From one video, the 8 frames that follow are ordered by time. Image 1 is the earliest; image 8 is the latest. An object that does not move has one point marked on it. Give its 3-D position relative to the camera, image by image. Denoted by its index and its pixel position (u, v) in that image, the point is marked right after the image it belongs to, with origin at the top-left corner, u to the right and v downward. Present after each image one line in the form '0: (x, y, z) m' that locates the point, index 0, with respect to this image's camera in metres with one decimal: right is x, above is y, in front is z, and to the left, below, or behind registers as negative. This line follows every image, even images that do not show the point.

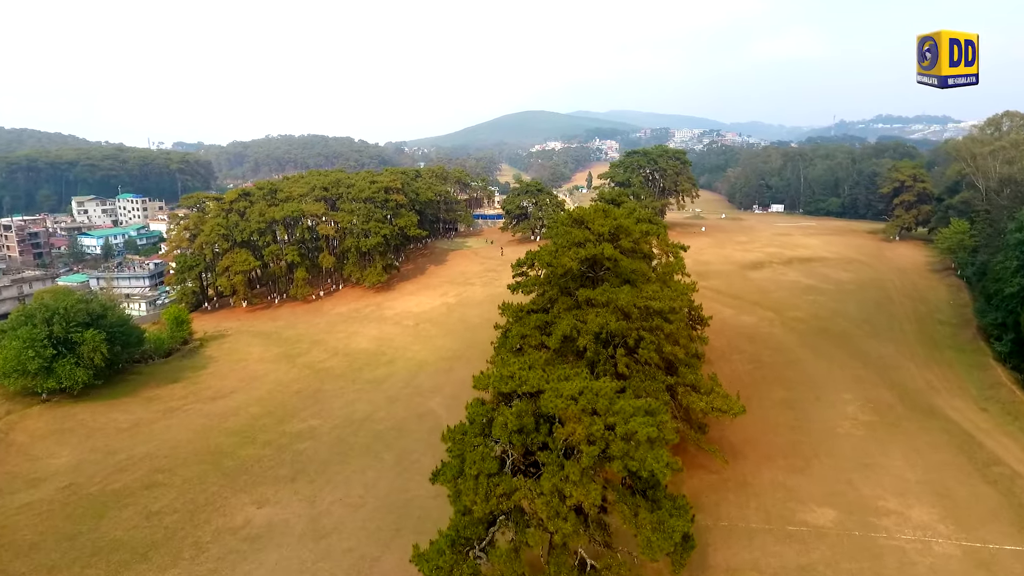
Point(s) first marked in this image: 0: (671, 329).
0: (+3.4, -0.9, +13.0) m
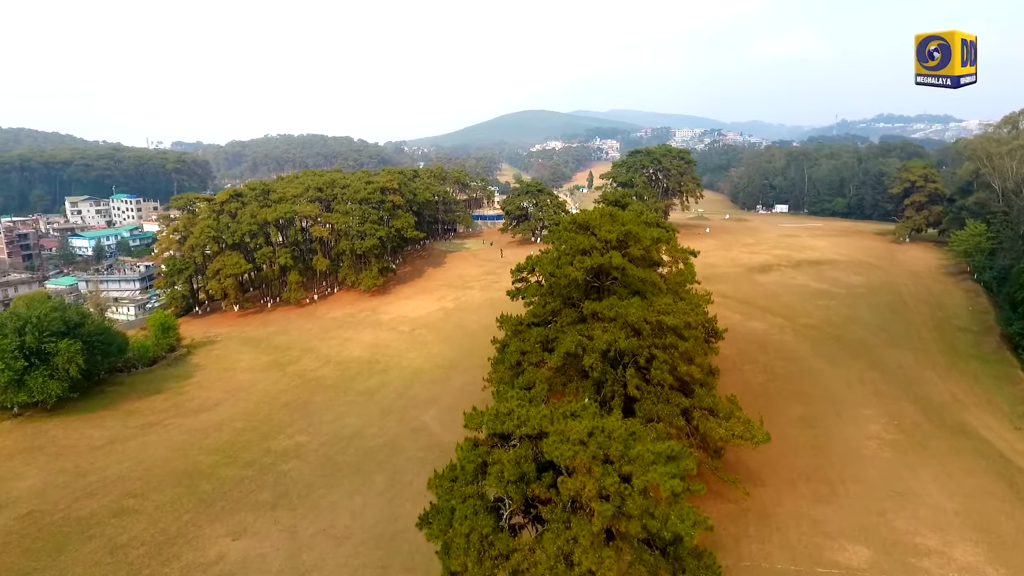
0: (+3.4, -1.1, +11.8) m
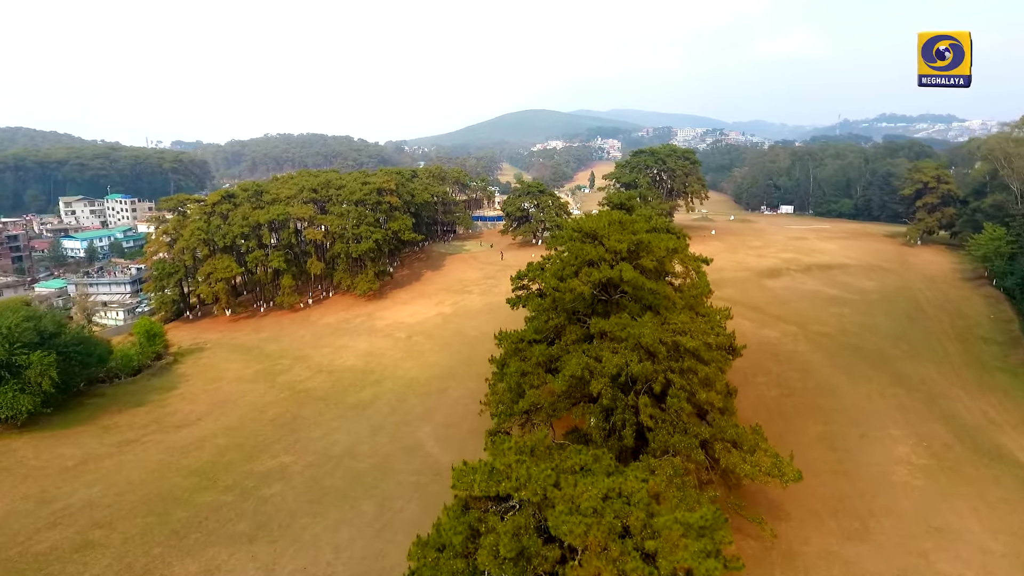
0: (+3.3, -1.4, +10.6) m
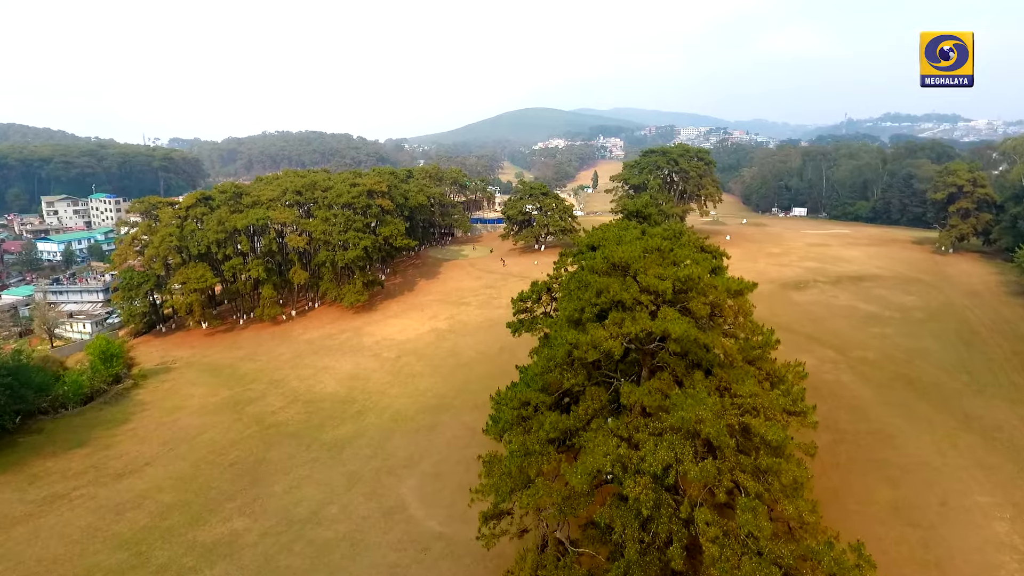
0: (+3.4, -2.2, +7.5) m
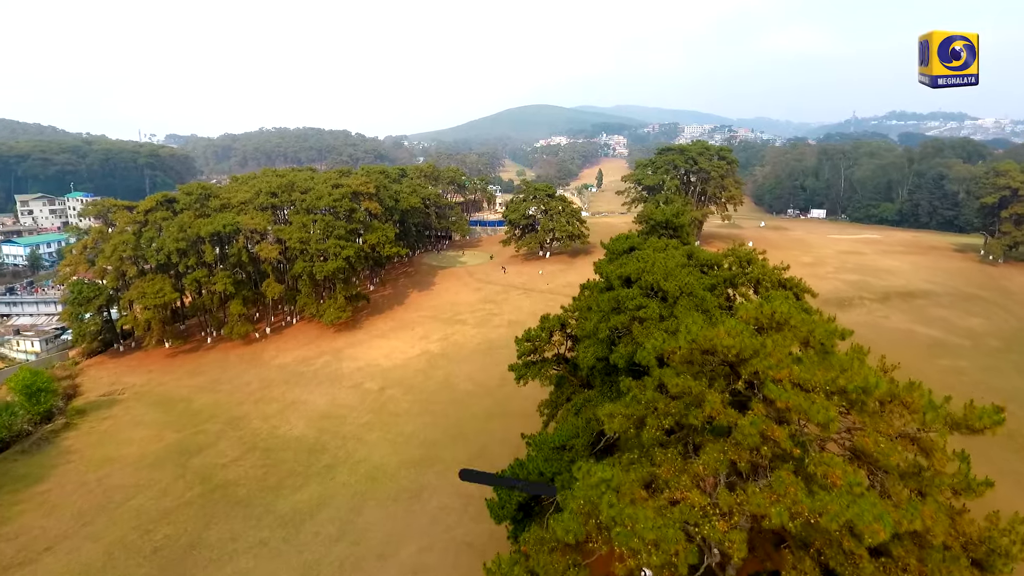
0: (+3.4, -3.1, +3.4) m
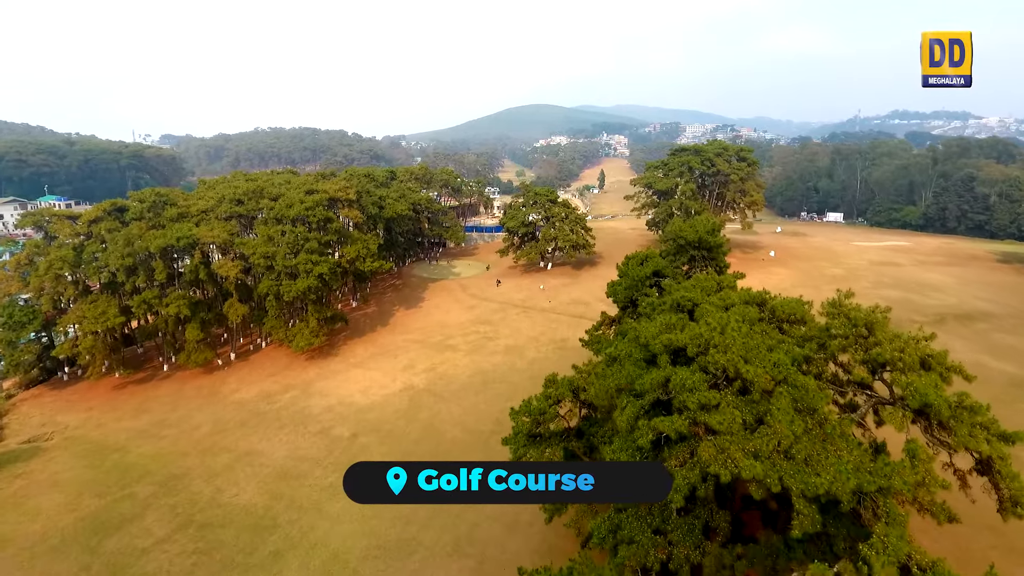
0: (+3.3, -4.0, -0.4) m
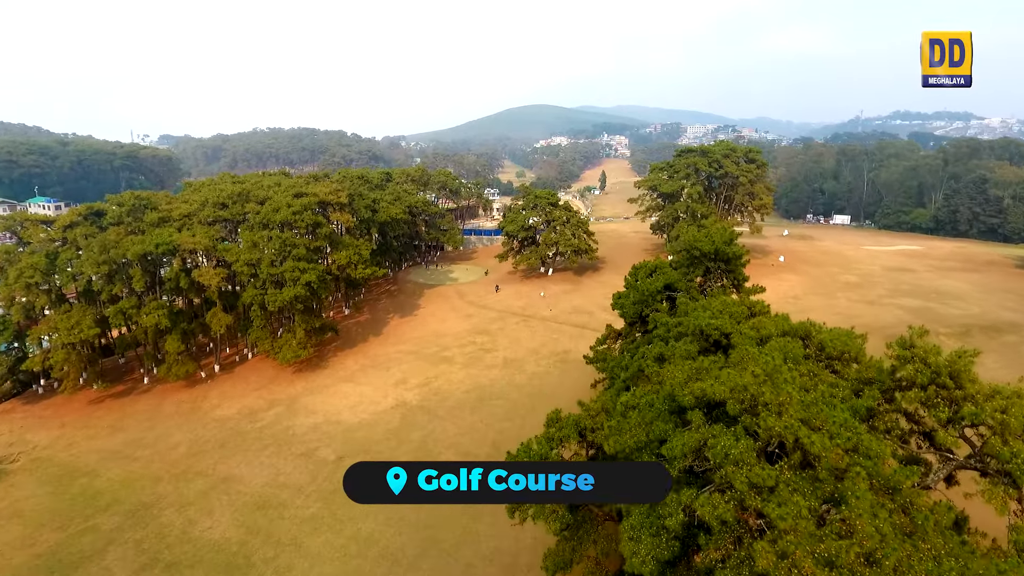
0: (+3.3, -4.3, -1.9) m
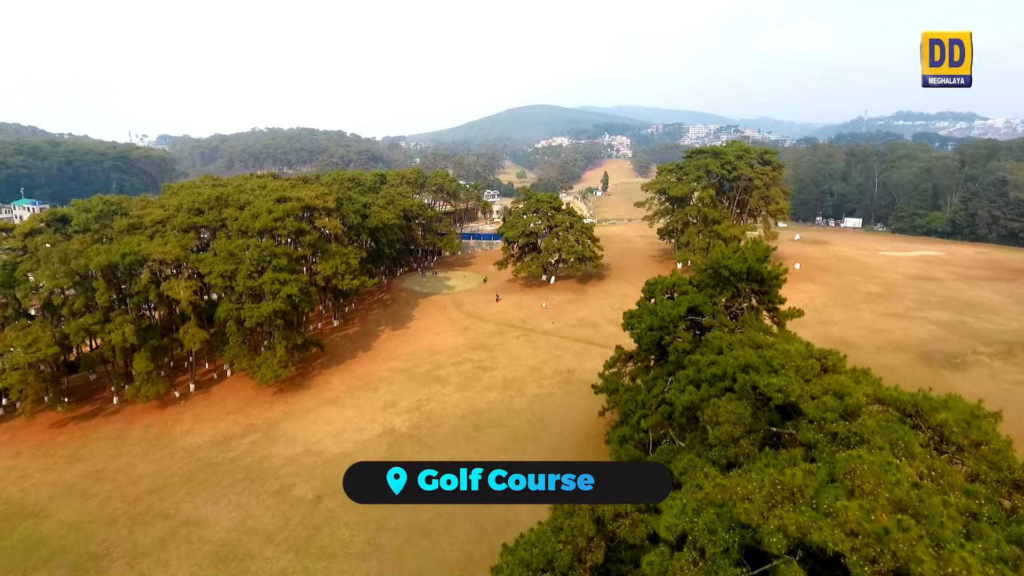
0: (+3.2, -4.8, -3.9) m
